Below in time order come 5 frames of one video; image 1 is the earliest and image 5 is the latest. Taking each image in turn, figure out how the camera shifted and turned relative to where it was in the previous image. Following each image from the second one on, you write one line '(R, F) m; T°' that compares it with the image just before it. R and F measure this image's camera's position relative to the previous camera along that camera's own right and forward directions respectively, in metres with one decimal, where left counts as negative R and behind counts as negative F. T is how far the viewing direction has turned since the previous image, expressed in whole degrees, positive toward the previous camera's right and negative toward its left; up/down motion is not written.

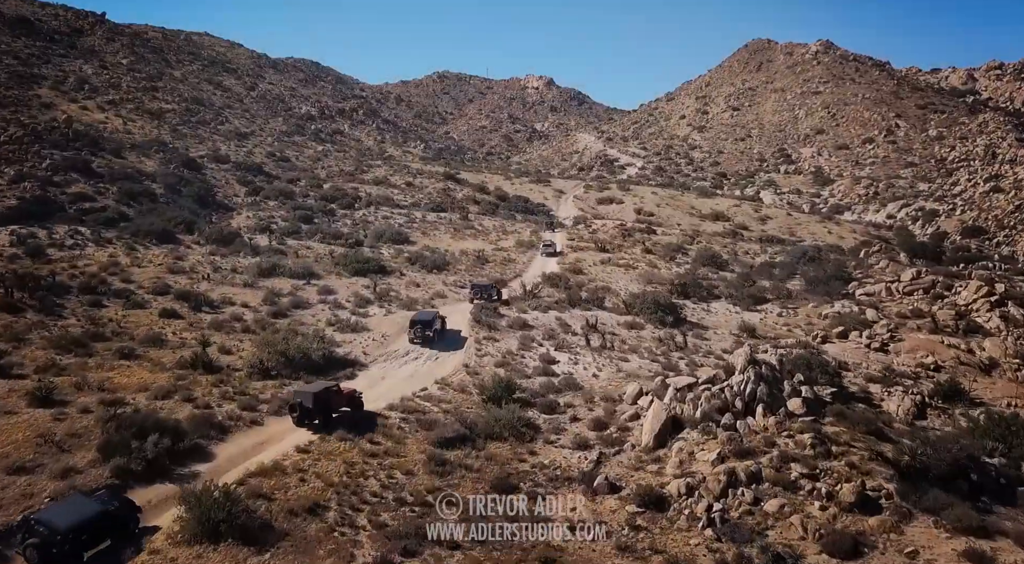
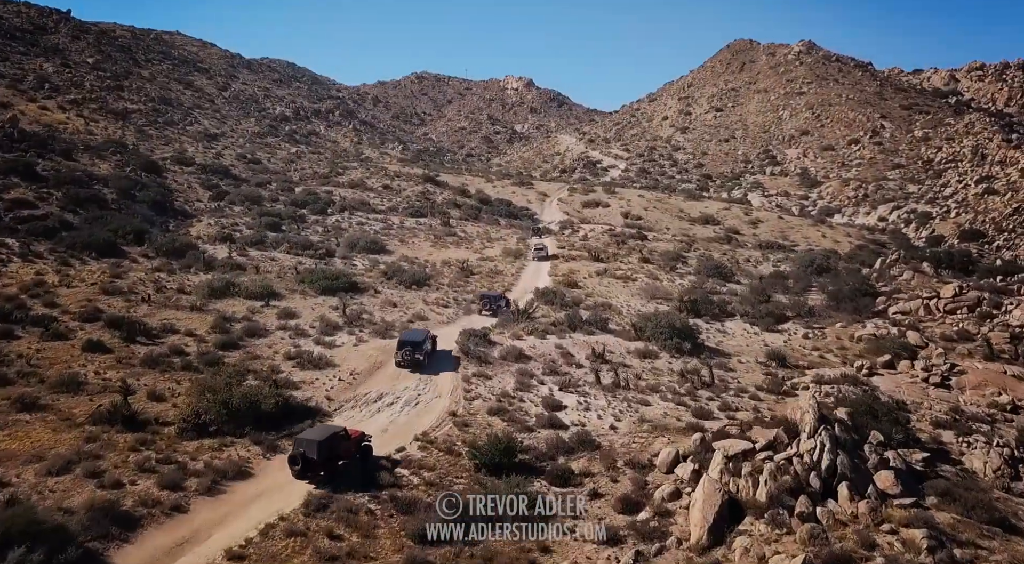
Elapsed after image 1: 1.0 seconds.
(-0.5, +6.4) m; +1°
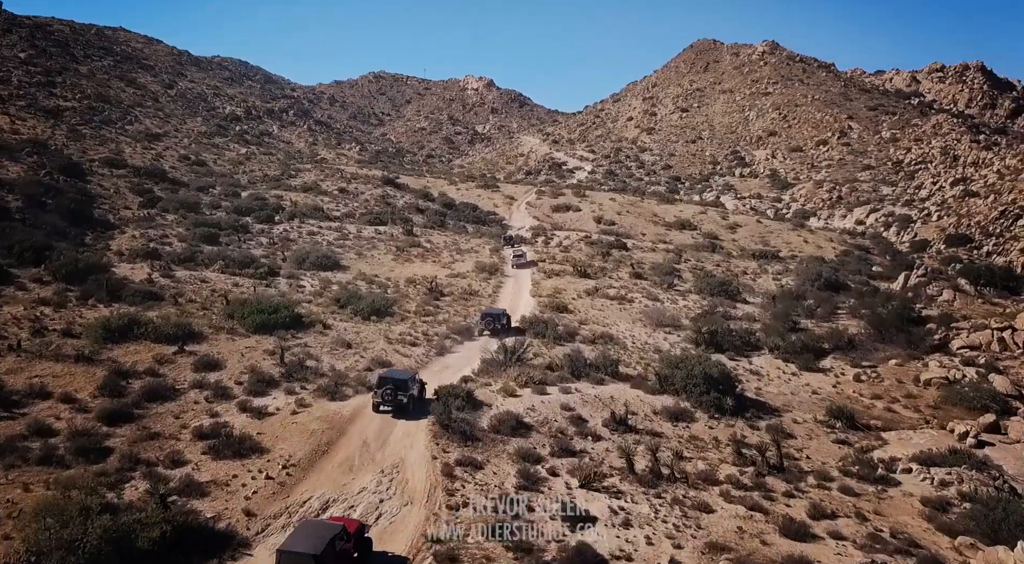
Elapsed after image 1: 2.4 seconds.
(-0.9, +9.2) m; +2°
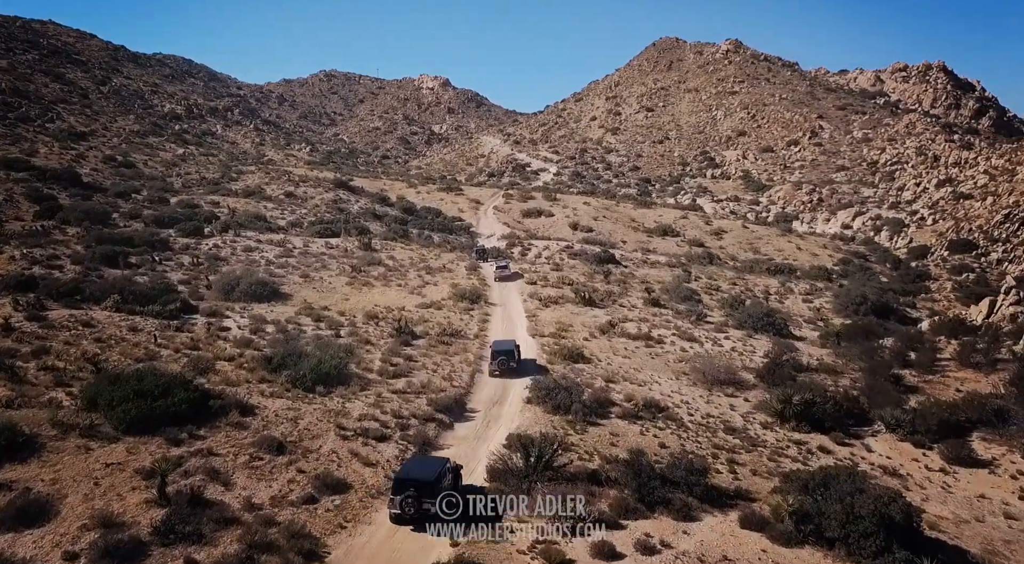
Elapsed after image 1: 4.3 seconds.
(-1.5, +13.1) m; +3°
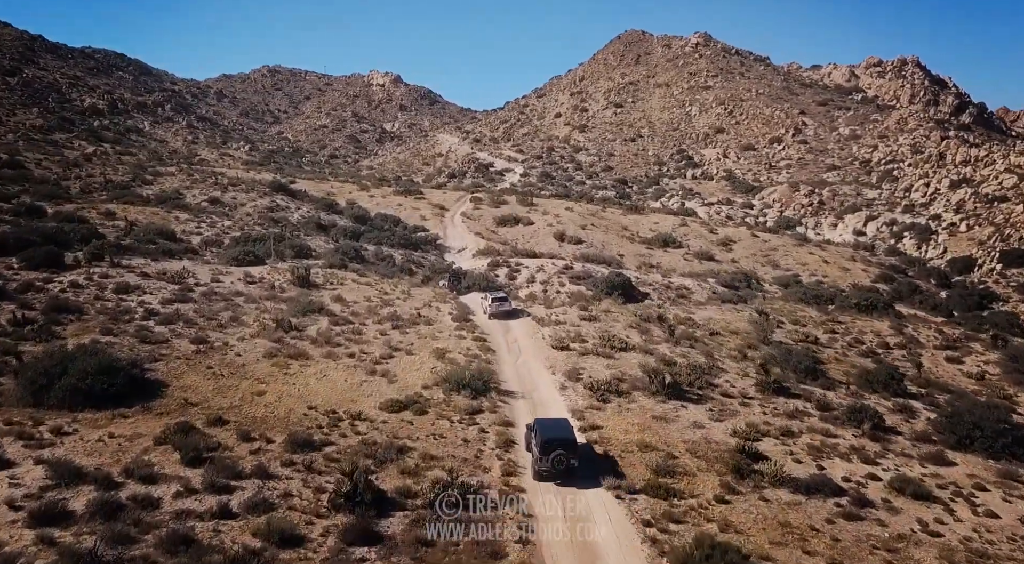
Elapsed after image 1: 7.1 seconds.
(-2.3, +21.2) m; +3°
